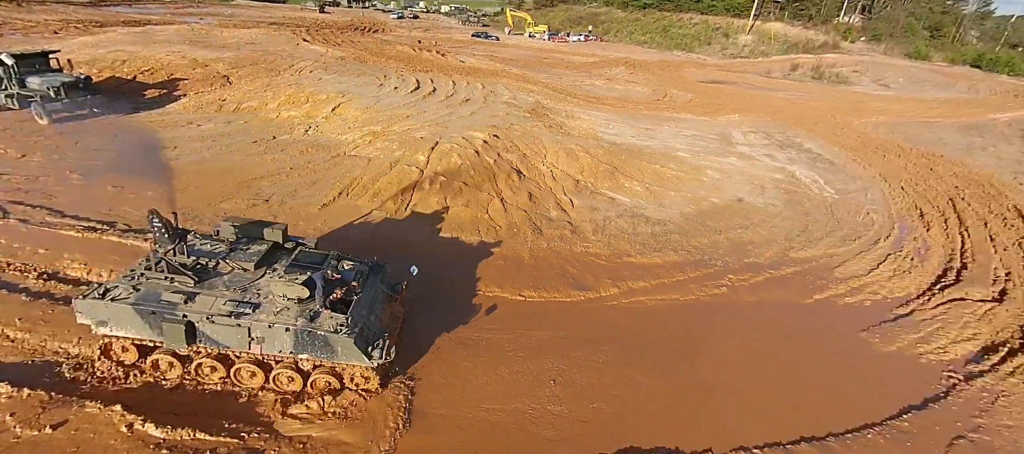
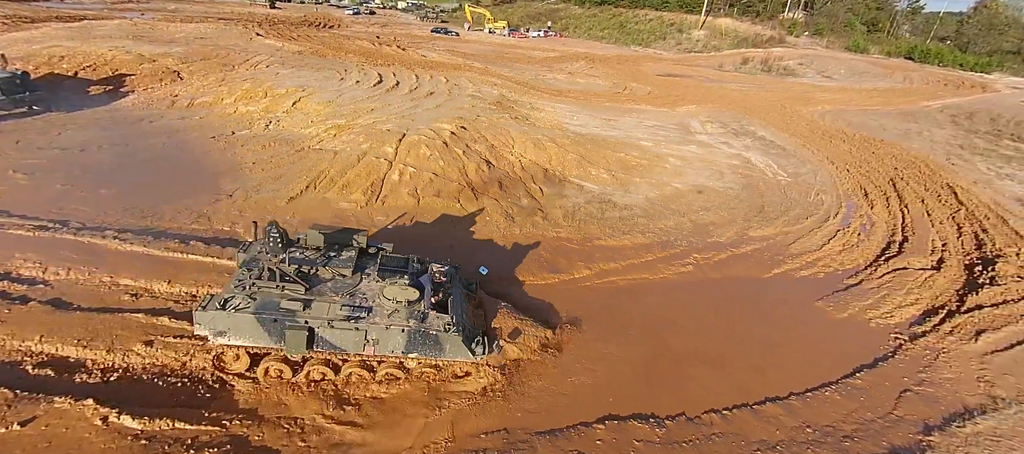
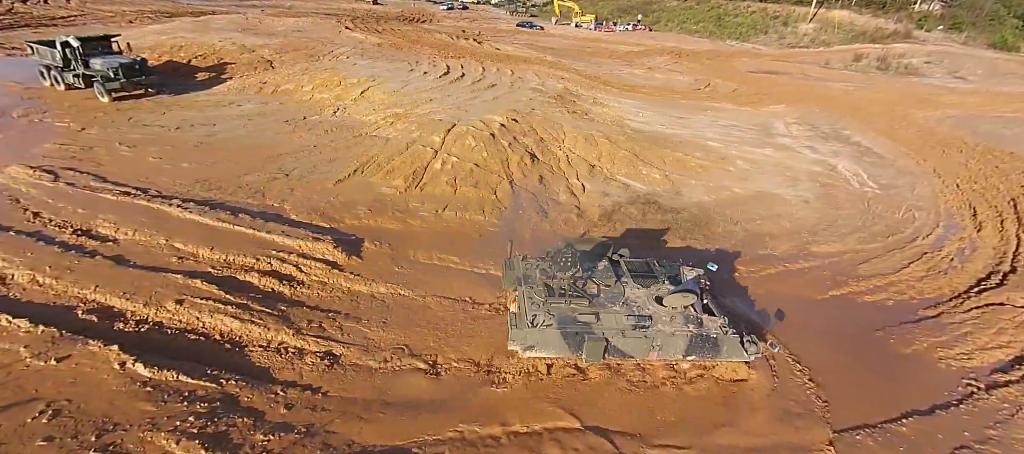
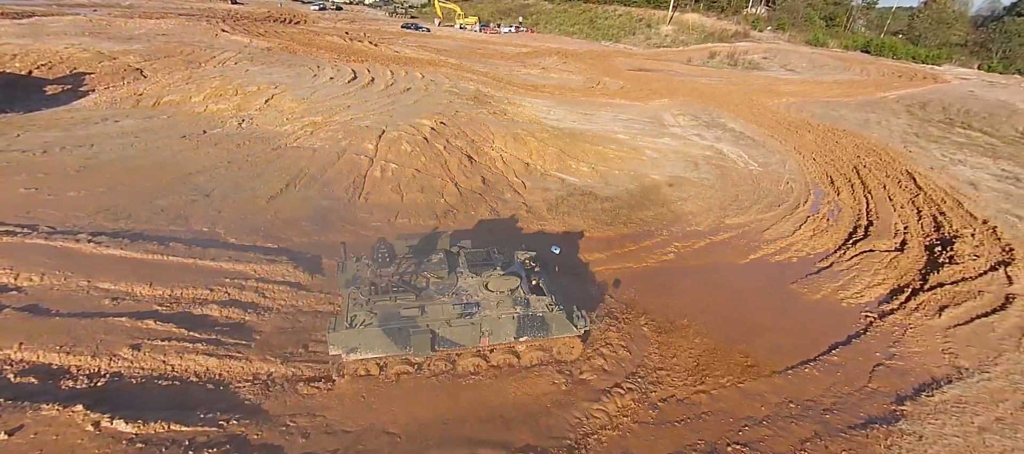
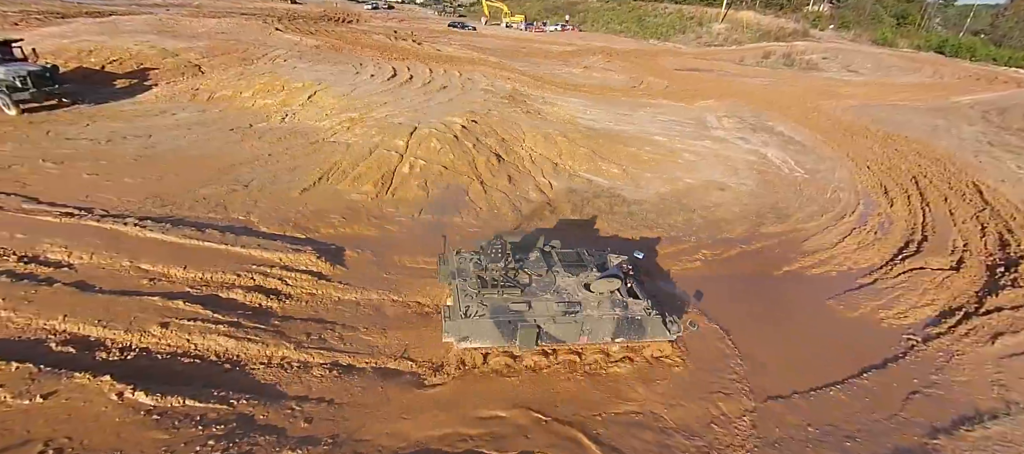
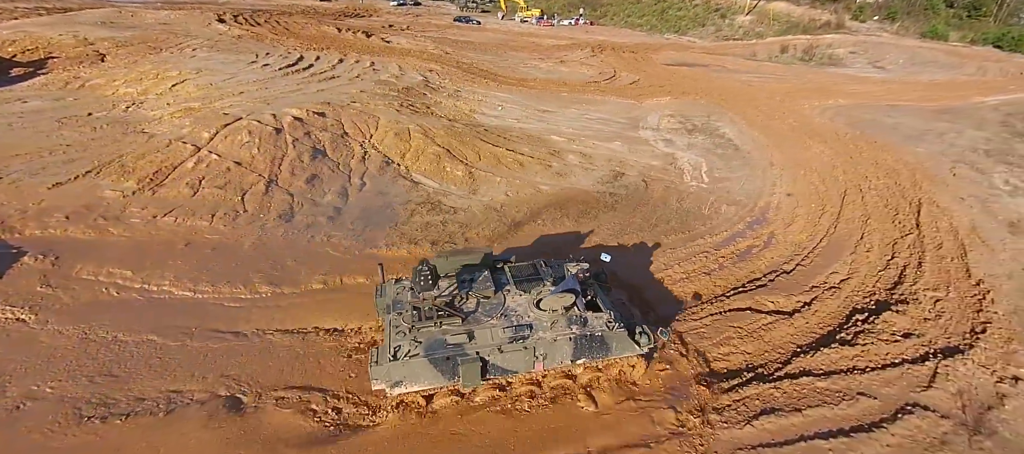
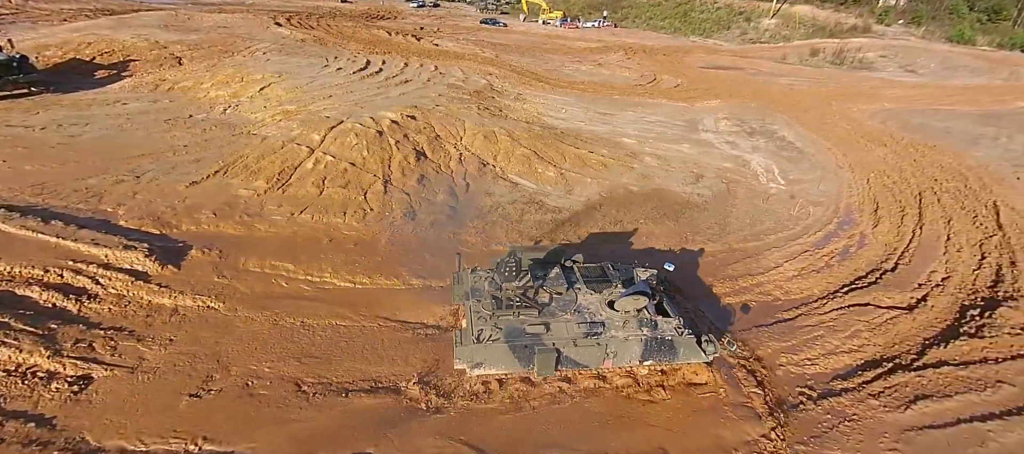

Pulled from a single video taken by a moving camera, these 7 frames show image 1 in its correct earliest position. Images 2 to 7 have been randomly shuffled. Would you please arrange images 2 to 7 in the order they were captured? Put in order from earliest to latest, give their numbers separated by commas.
2, 4, 5, 3, 7, 6
